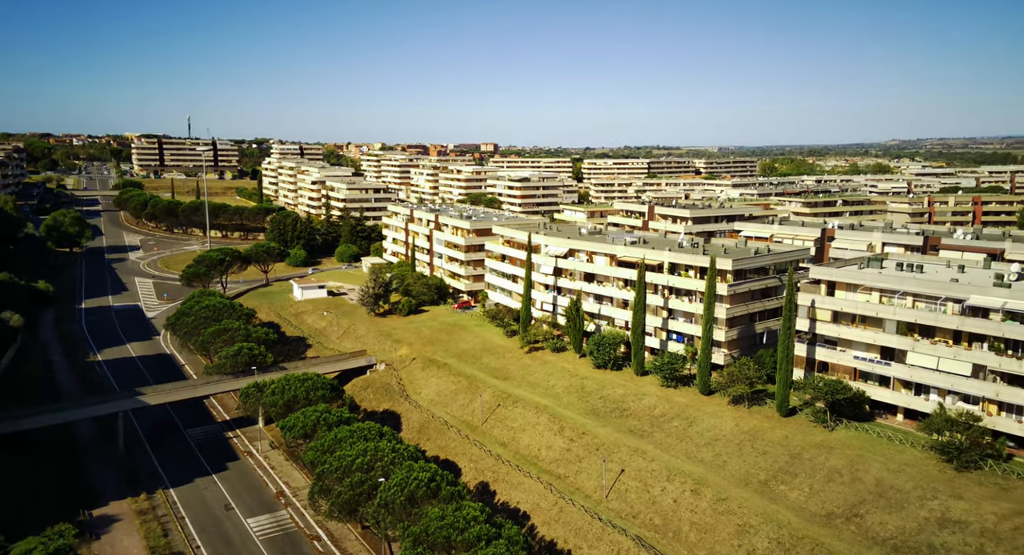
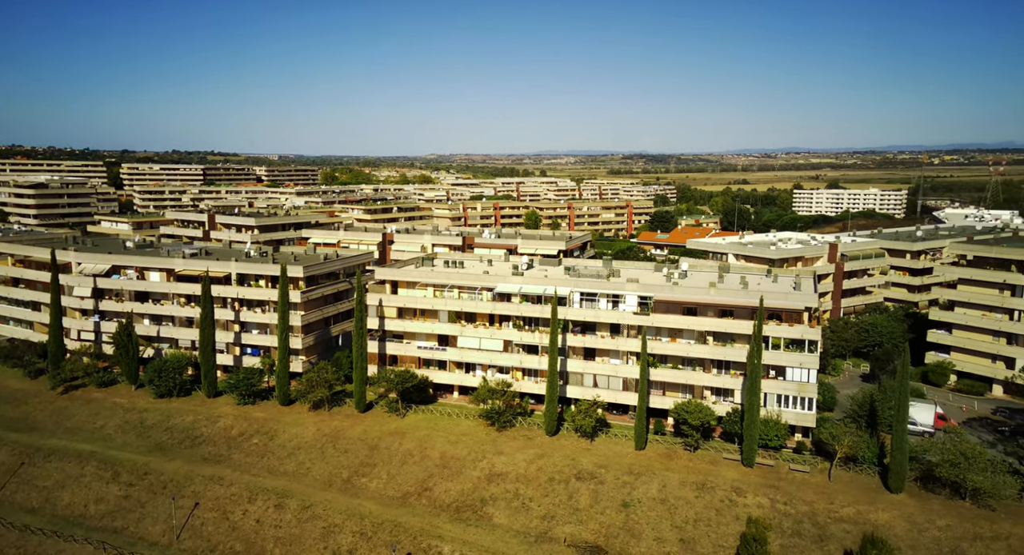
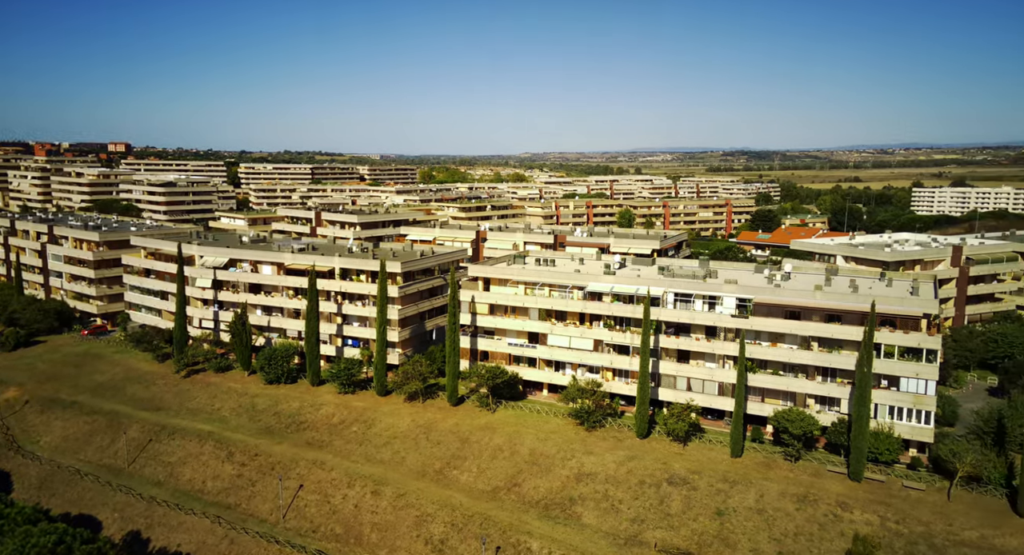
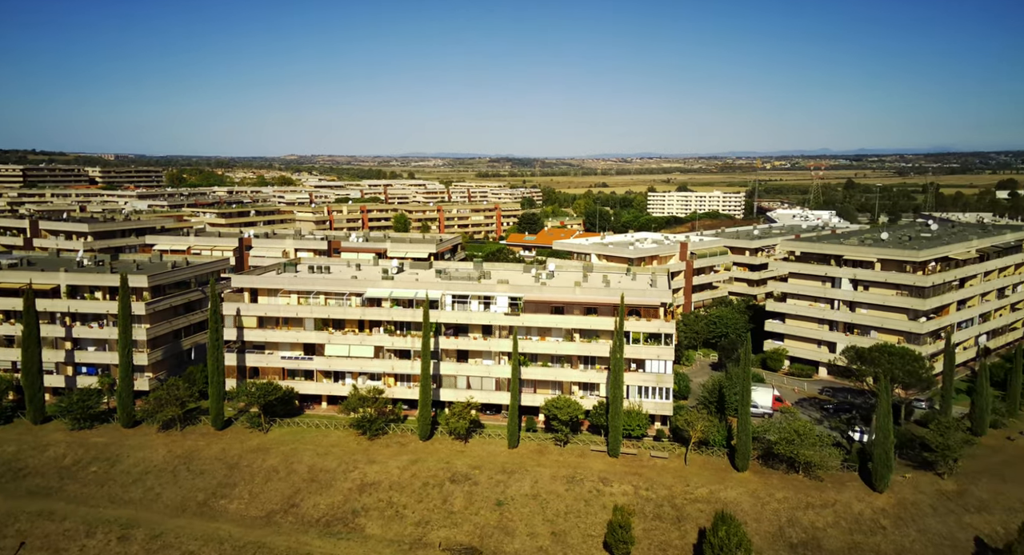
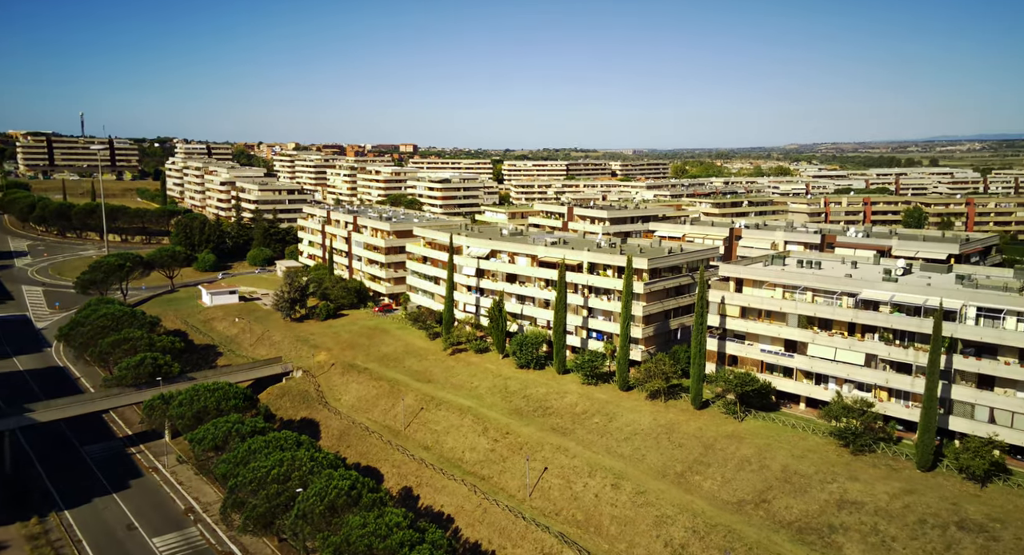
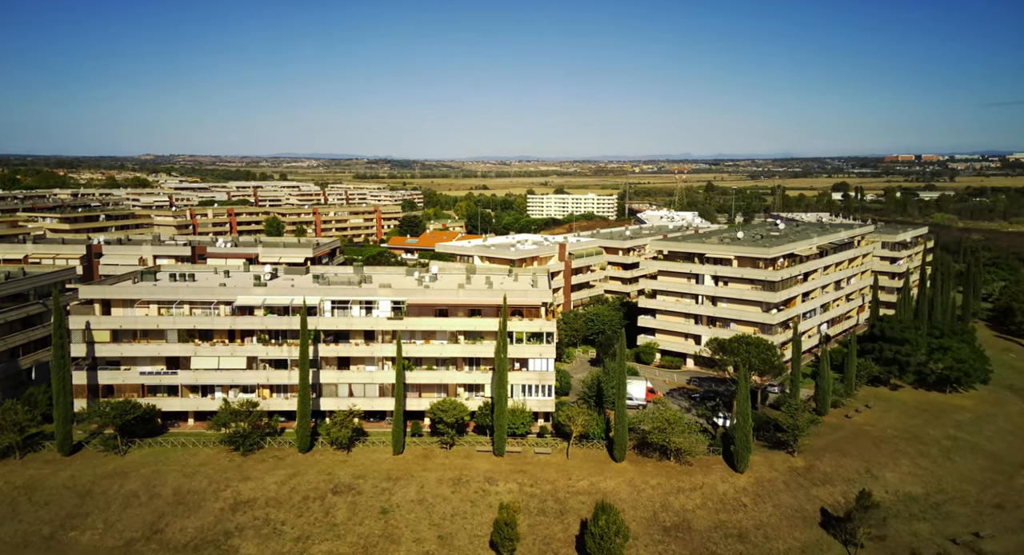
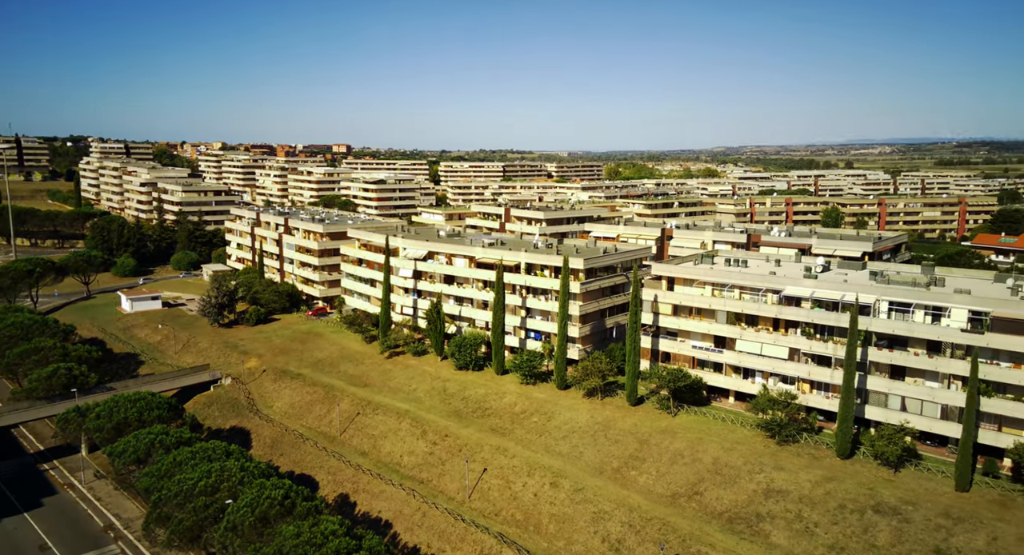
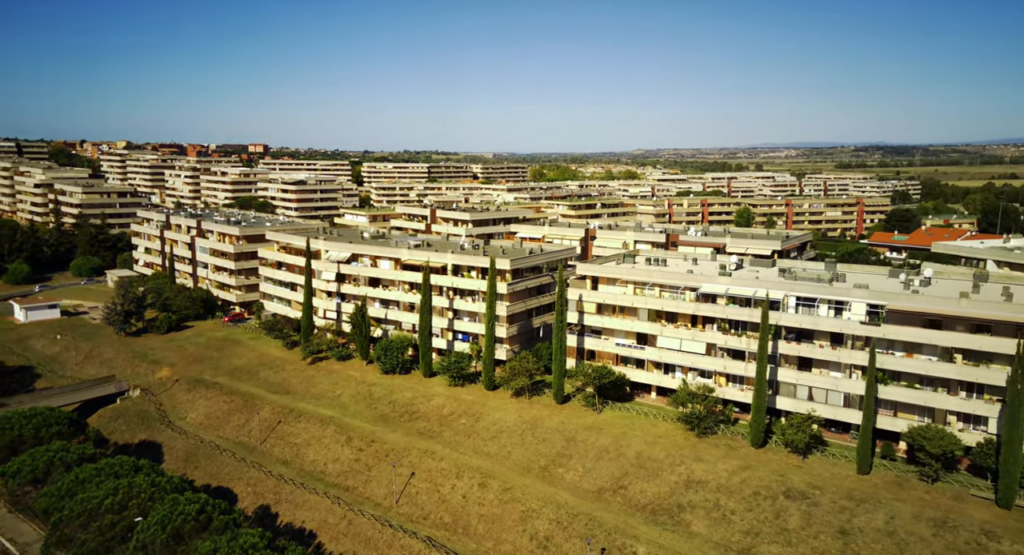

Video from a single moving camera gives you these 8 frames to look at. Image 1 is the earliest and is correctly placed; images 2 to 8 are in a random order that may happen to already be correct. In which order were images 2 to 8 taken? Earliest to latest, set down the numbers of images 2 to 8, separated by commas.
5, 7, 8, 3, 2, 4, 6
